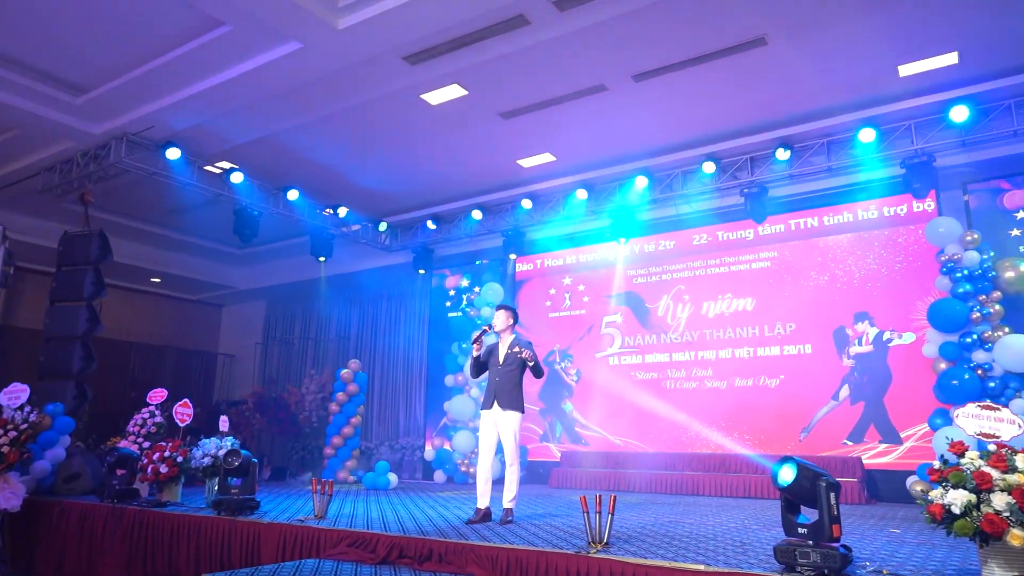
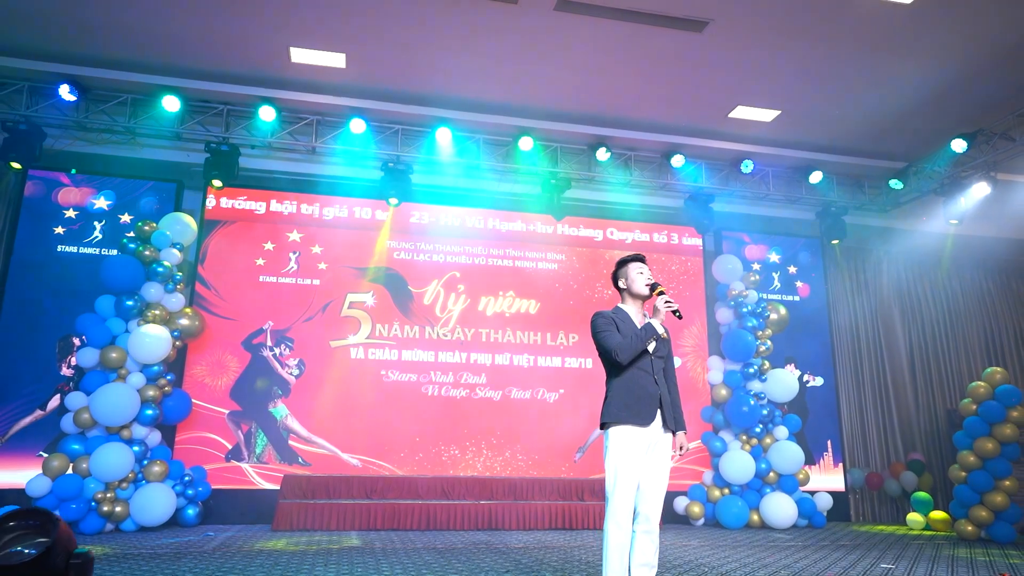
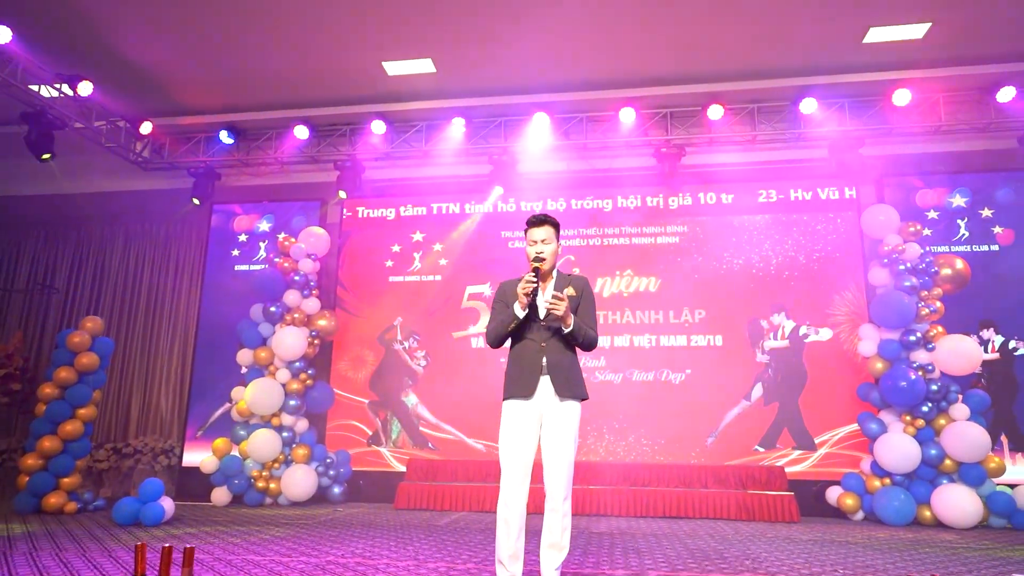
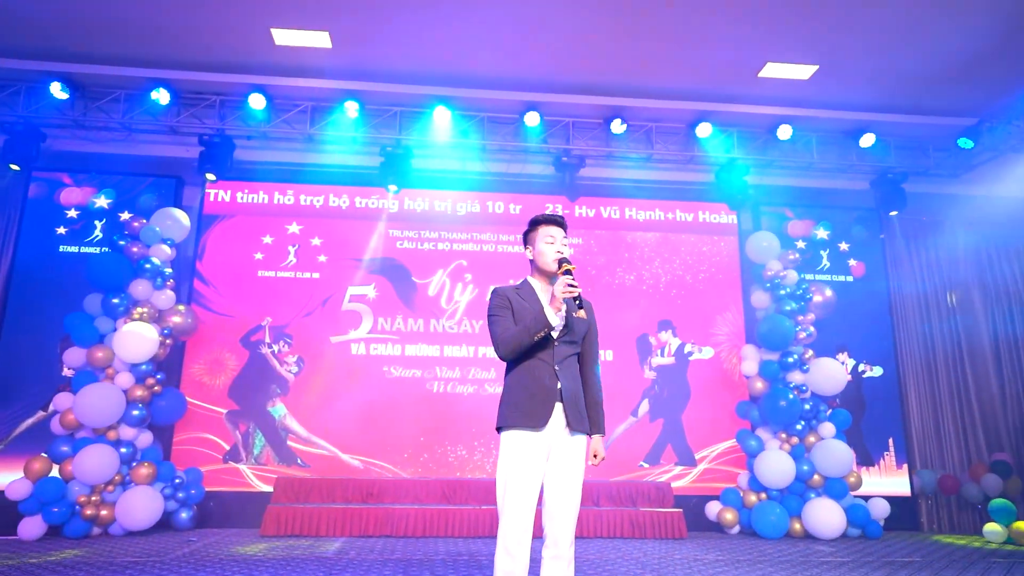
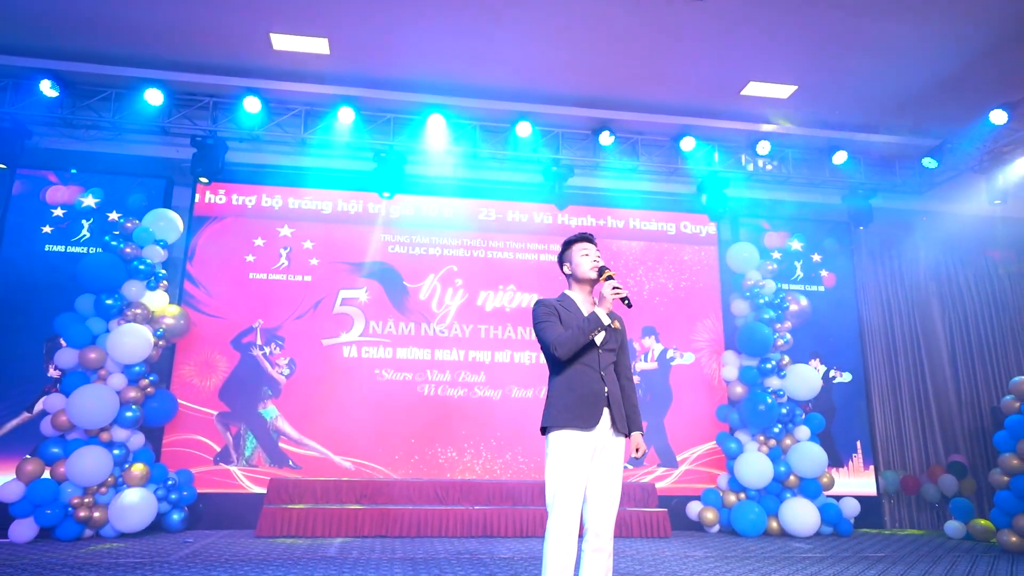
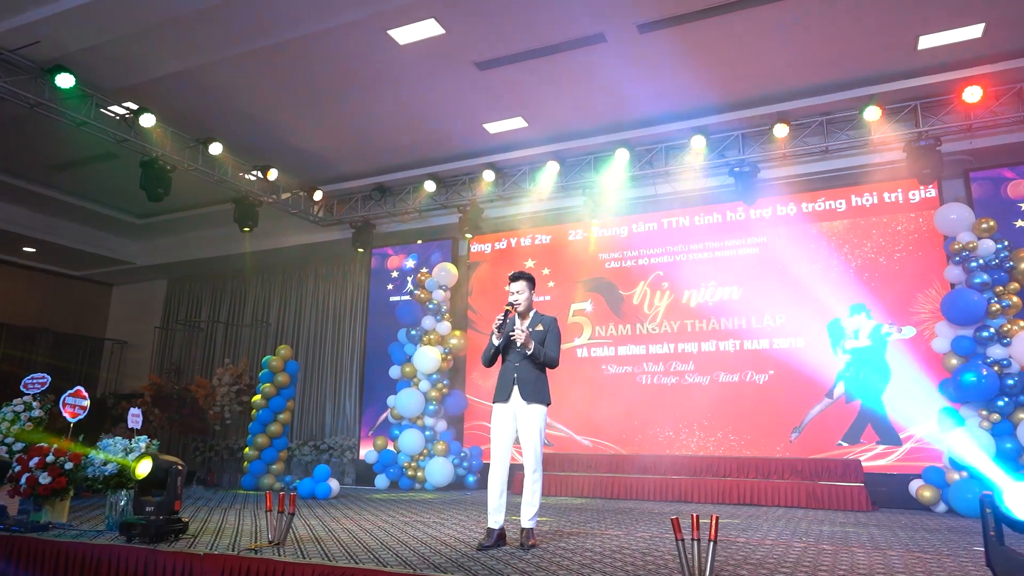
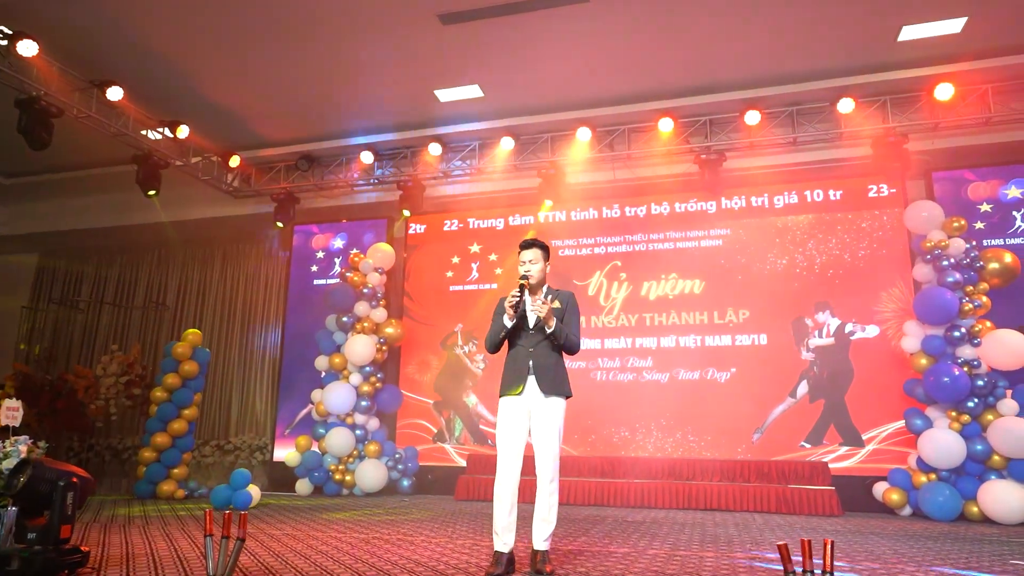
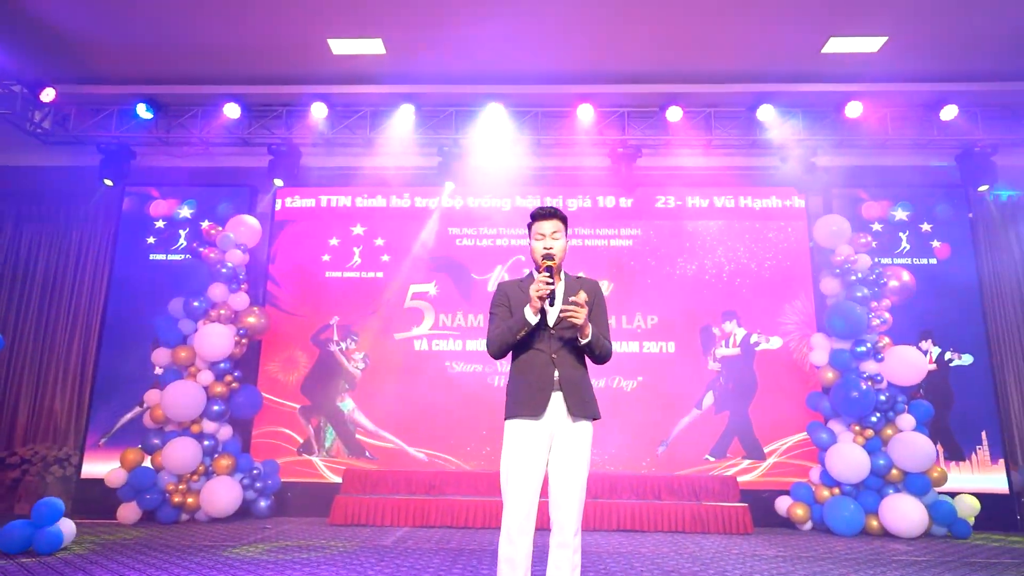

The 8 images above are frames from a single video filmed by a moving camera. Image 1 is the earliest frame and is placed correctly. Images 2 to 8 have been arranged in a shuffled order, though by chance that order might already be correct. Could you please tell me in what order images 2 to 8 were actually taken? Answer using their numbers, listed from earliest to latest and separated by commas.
6, 7, 3, 8, 4, 5, 2
